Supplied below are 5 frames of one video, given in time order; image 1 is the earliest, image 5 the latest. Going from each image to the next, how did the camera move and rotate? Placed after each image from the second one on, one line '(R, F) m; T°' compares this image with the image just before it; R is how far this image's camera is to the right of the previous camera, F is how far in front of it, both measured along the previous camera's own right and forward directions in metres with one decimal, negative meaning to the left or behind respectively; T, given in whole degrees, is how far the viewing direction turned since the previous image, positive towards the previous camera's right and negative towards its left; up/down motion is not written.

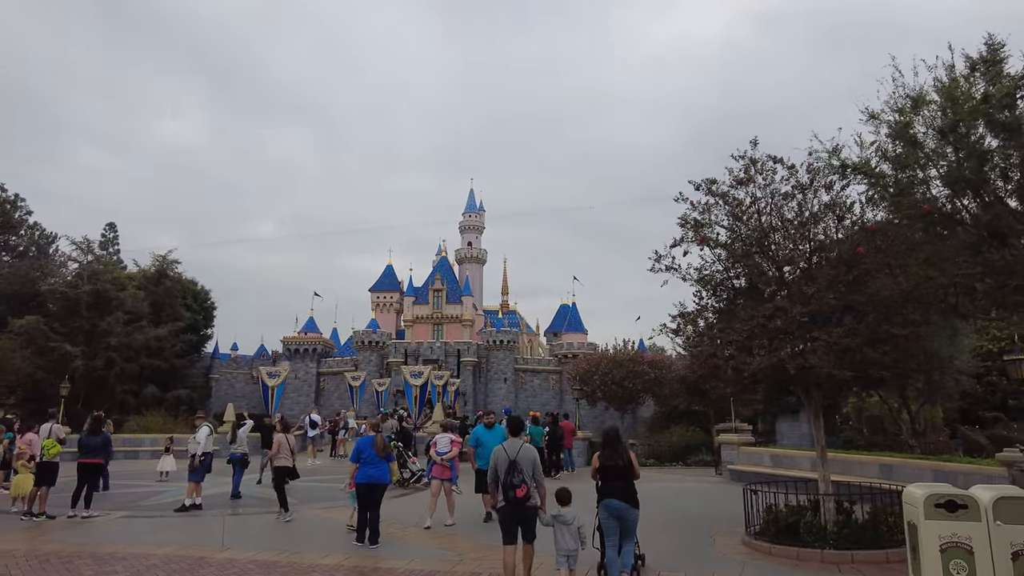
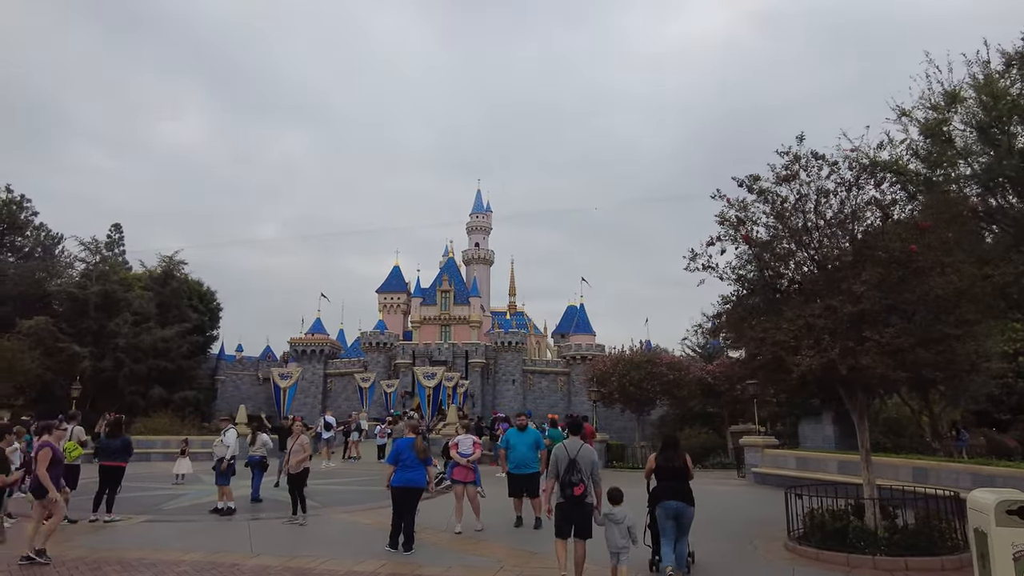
(-0.5, +0.2) m; 0°
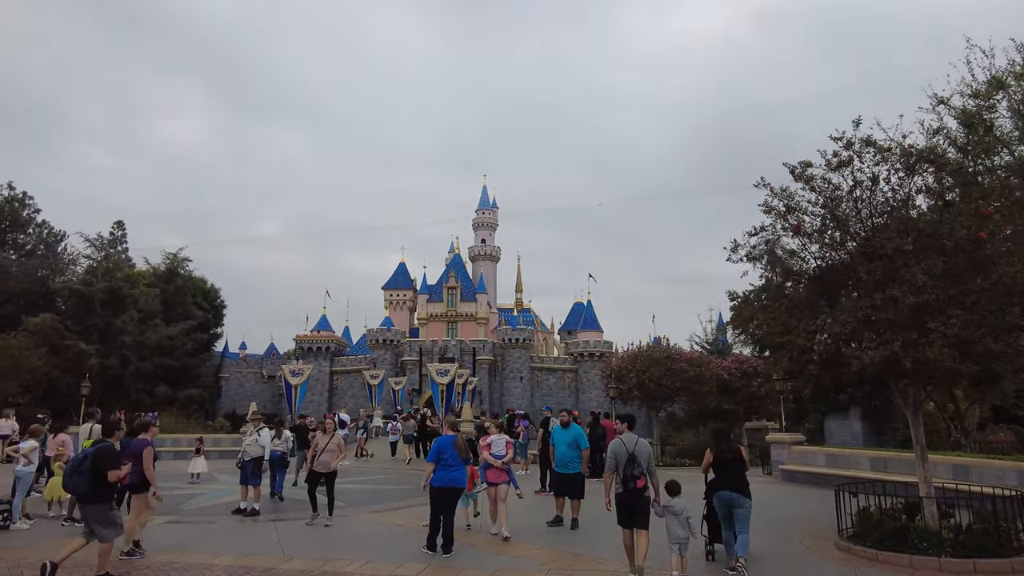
(-0.5, +0.3) m; 0°
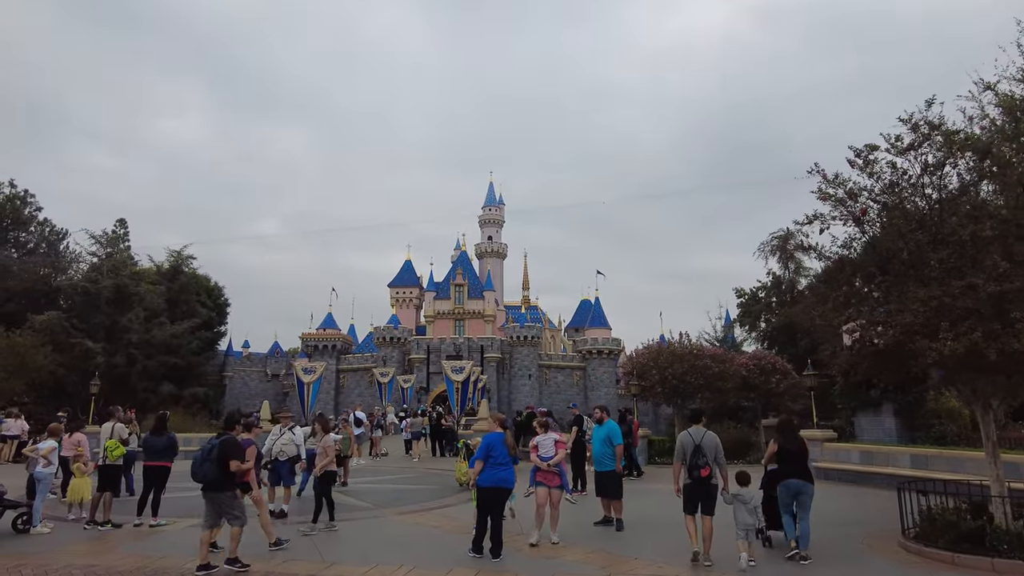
(-0.6, +0.4) m; 0°
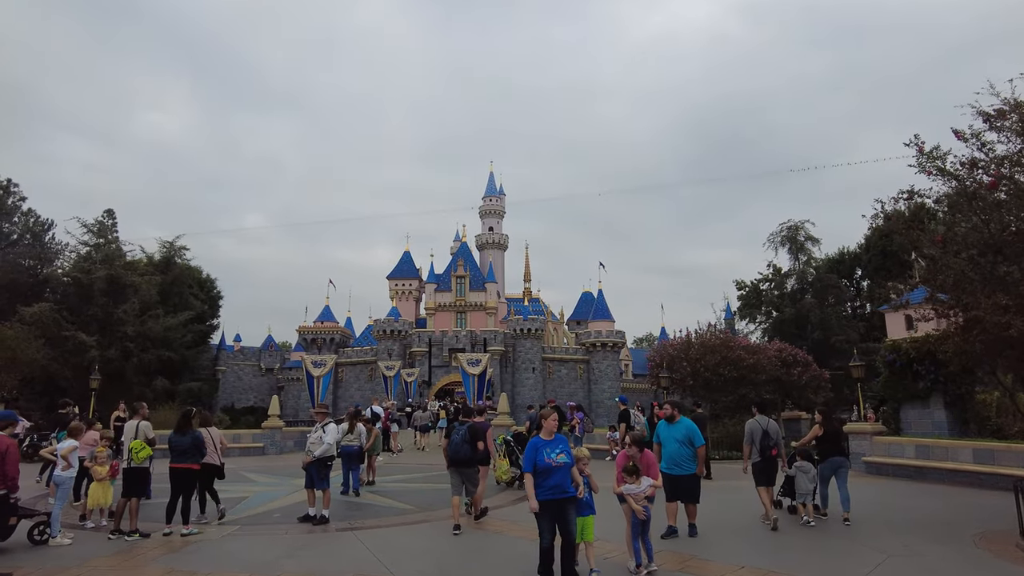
(-1.1, +0.9) m; +1°
